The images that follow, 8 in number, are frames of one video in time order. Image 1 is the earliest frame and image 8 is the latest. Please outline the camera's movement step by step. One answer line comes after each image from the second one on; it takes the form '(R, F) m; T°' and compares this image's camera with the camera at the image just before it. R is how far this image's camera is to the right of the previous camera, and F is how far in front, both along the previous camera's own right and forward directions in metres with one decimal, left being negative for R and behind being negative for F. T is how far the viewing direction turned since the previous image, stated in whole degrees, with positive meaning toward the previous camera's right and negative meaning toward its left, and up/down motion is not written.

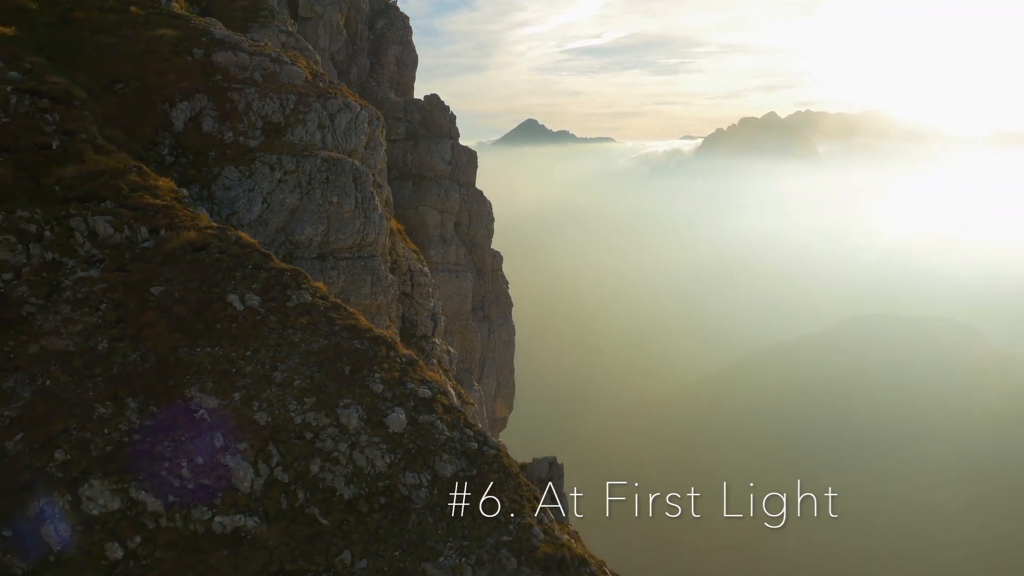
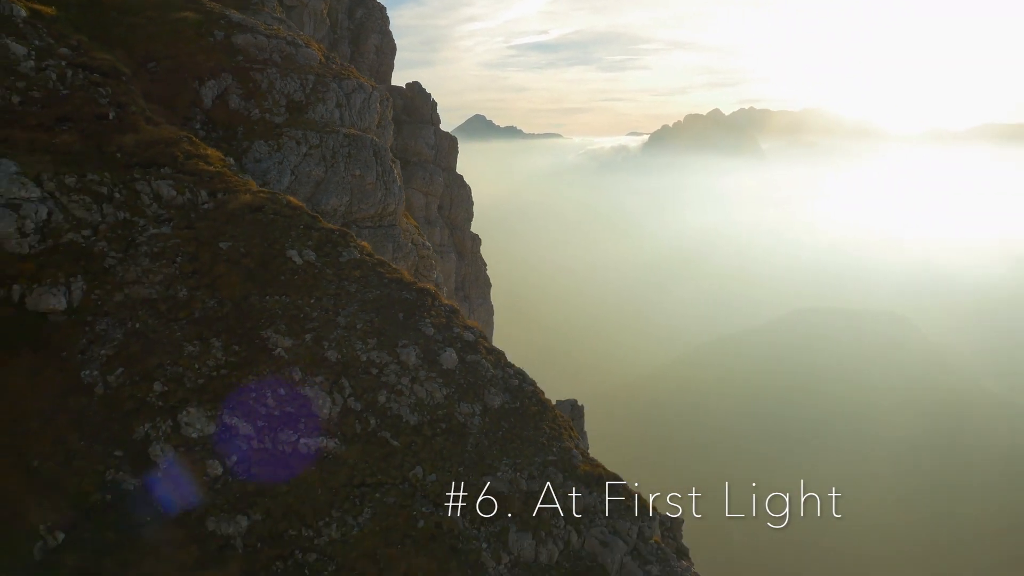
(-3.1, -3.4) m; +3°
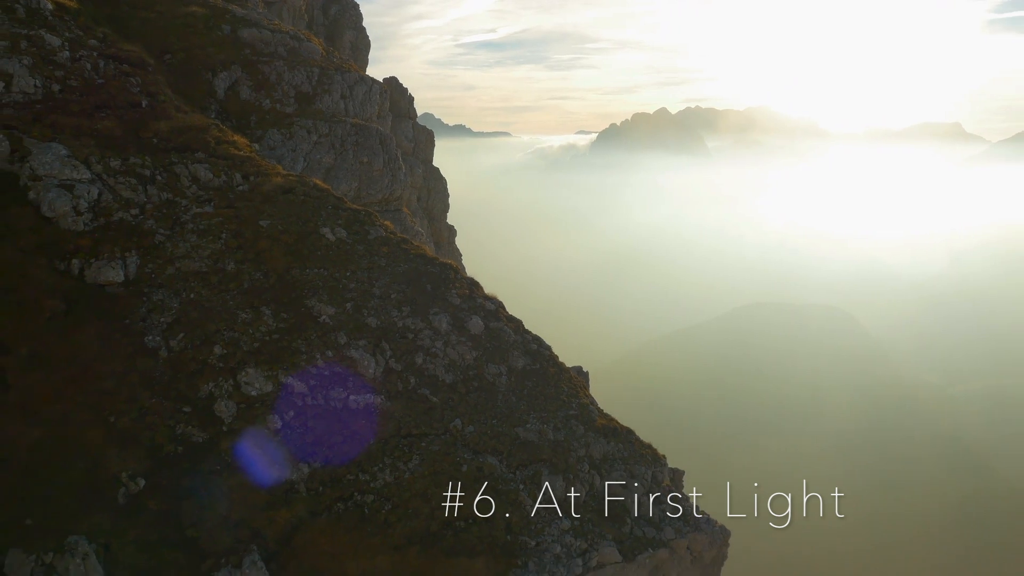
(-2.7, -2.9) m; +3°
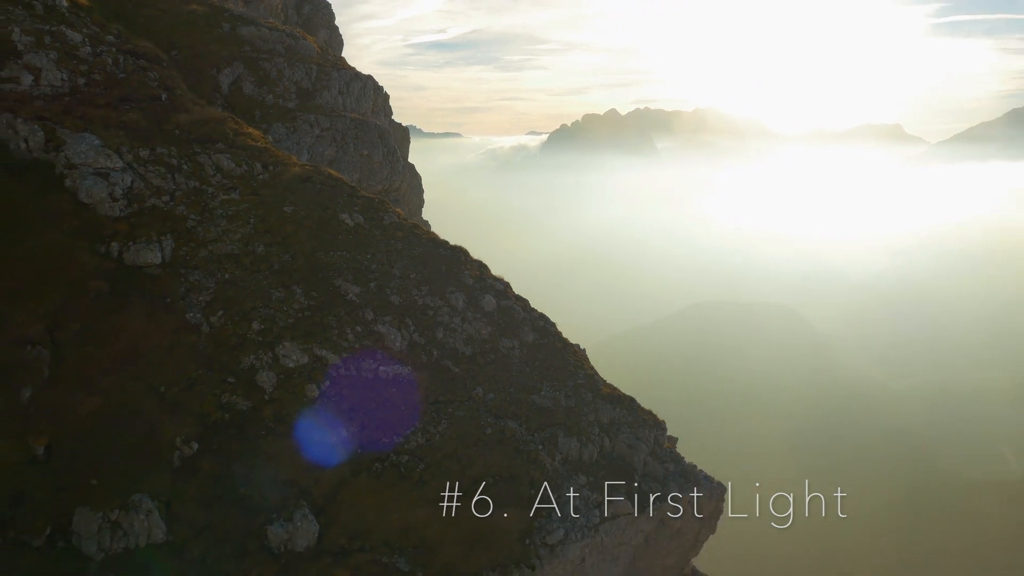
(-2.4, -2.6) m; +3°
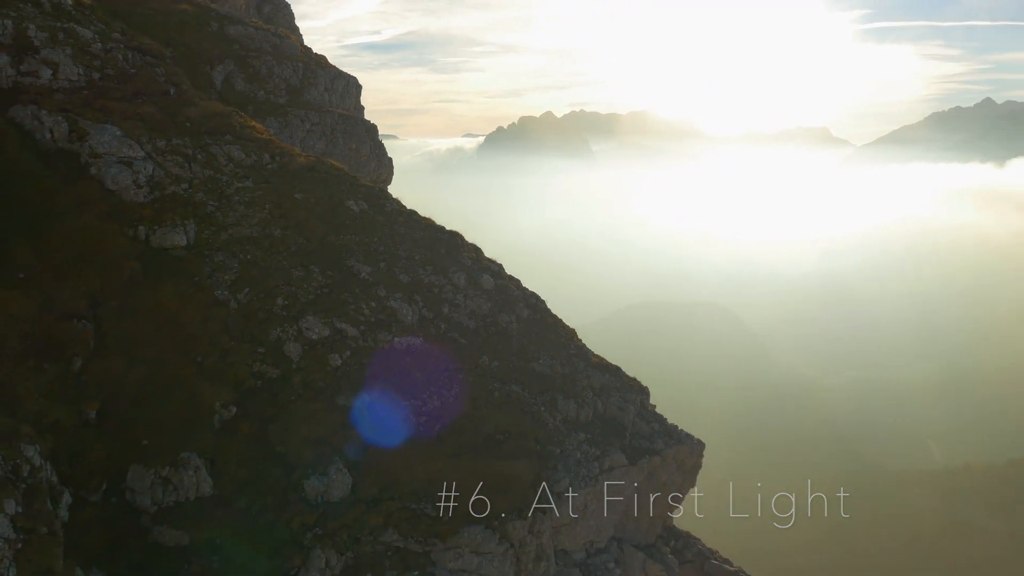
(-2.6, -3.2) m; +4°
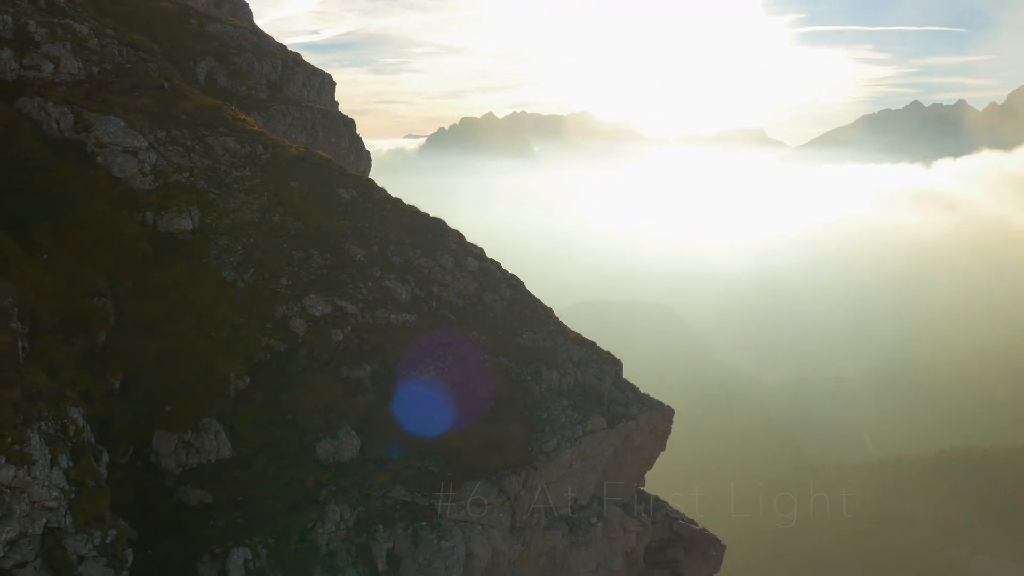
(-1.9, -2.9) m; +4°
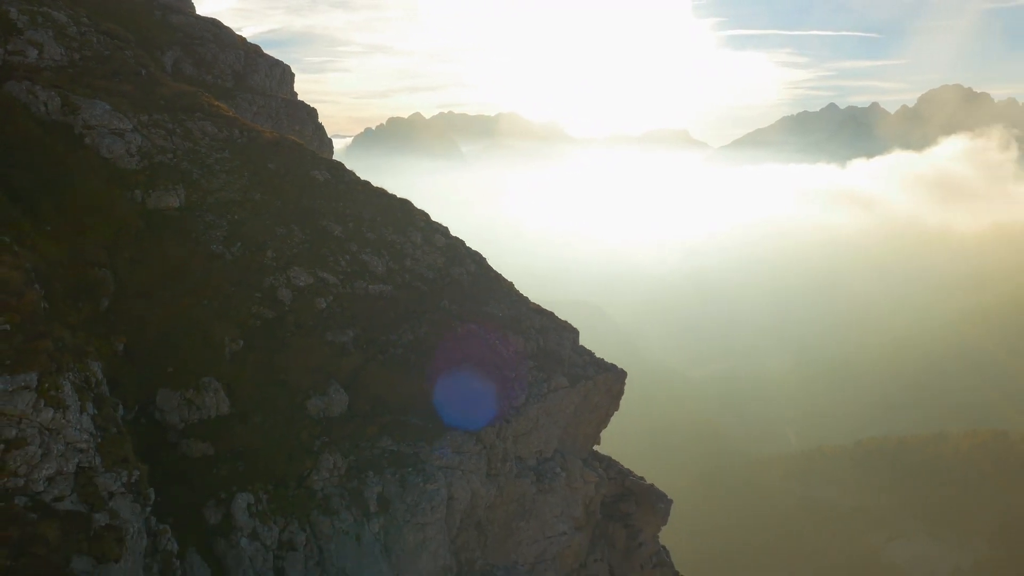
(-1.8, -3.3) m; +5°
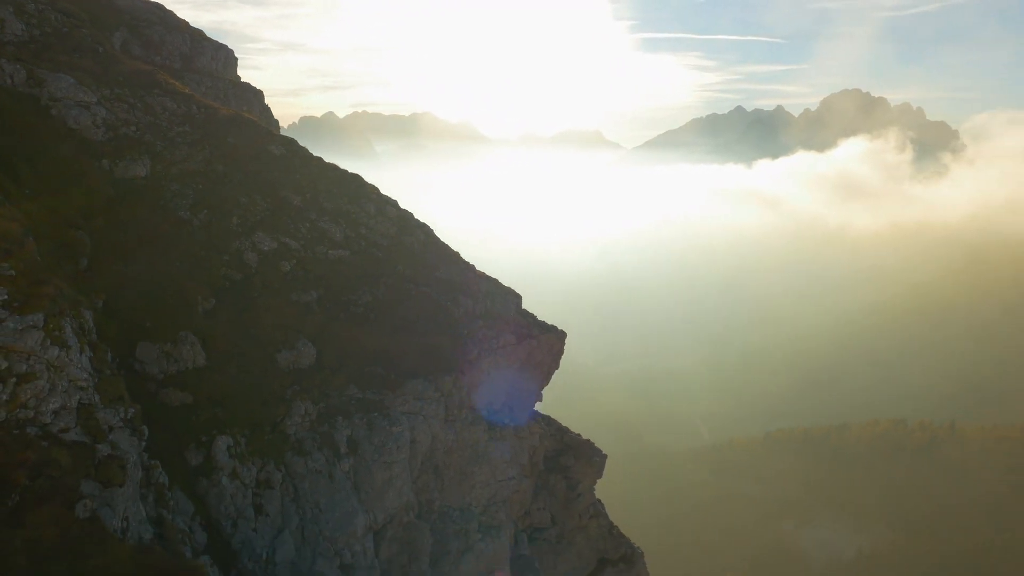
(-1.7, -3.4) m; +5°
